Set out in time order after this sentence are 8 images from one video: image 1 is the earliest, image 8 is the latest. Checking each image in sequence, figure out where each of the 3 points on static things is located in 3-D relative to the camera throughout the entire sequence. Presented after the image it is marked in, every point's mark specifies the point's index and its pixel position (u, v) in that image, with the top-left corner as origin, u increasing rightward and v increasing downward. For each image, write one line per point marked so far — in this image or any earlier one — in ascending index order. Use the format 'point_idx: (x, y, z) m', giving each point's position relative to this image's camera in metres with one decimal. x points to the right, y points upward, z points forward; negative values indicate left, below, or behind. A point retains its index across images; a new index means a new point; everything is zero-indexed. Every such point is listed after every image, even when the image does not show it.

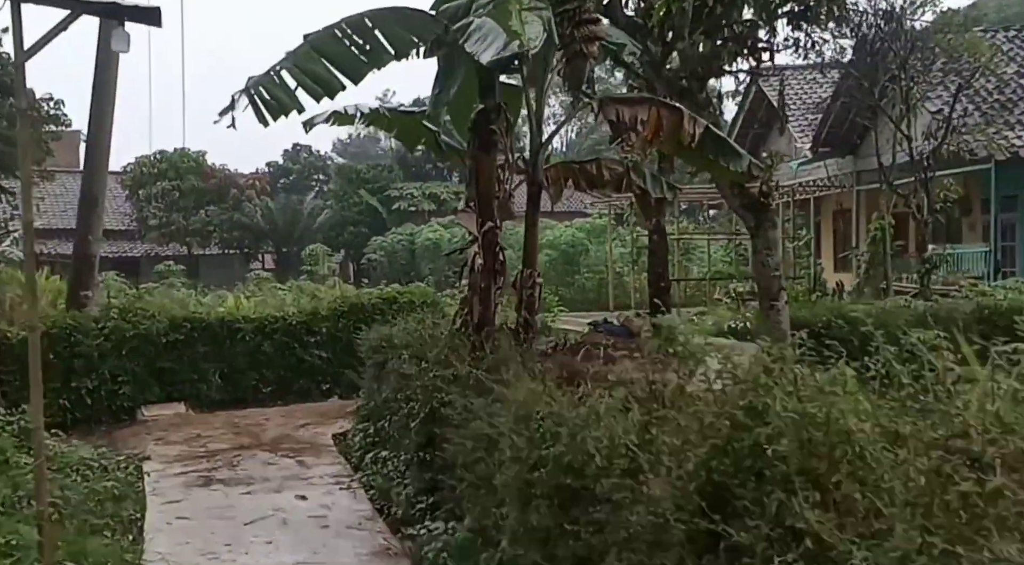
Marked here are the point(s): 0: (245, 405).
0: (-2.5, -1.2, +9.7) m
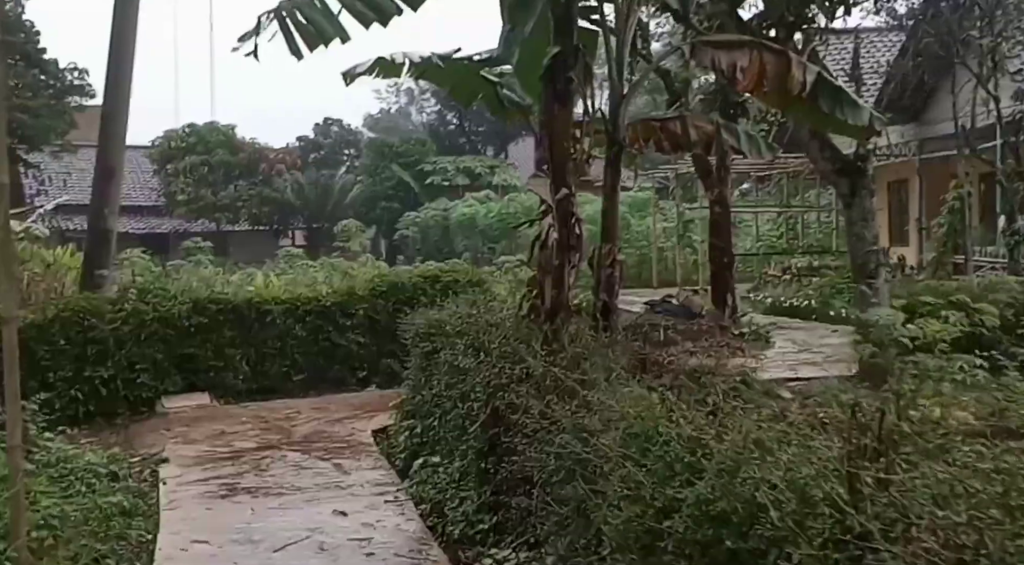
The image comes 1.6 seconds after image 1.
0: (-2.0, -1.0, +8.9) m
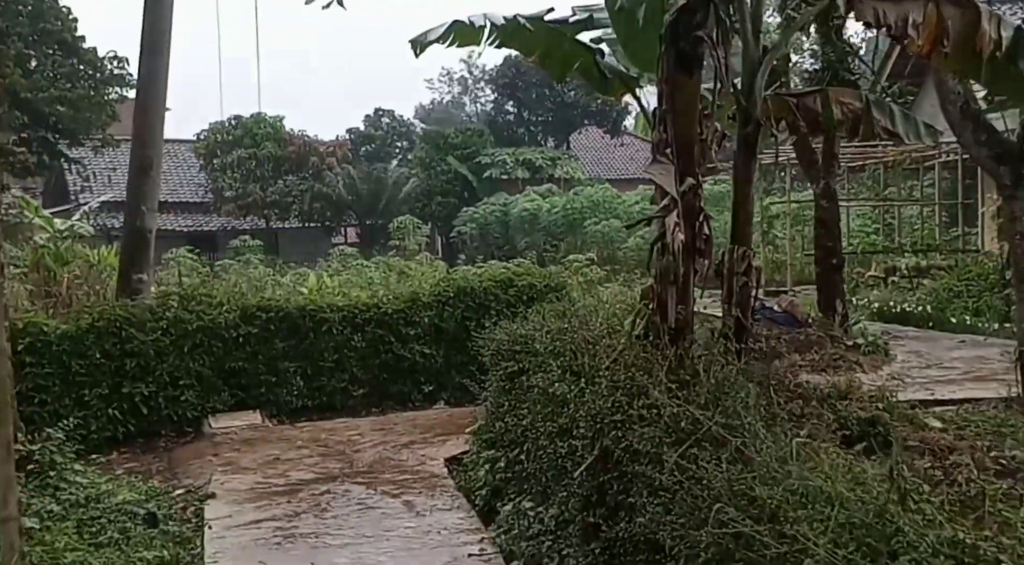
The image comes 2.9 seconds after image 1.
0: (-1.4, -1.0, +8.0) m
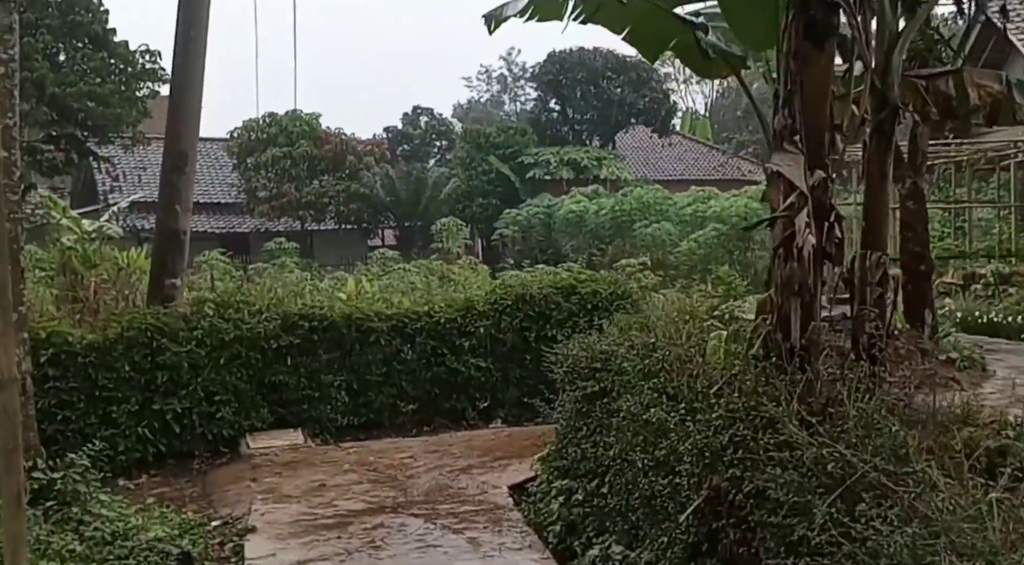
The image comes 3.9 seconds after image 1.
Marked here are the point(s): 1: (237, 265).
0: (-0.9, -1.1, +7.5) m
1: (-2.8, +0.2, +10.4) m
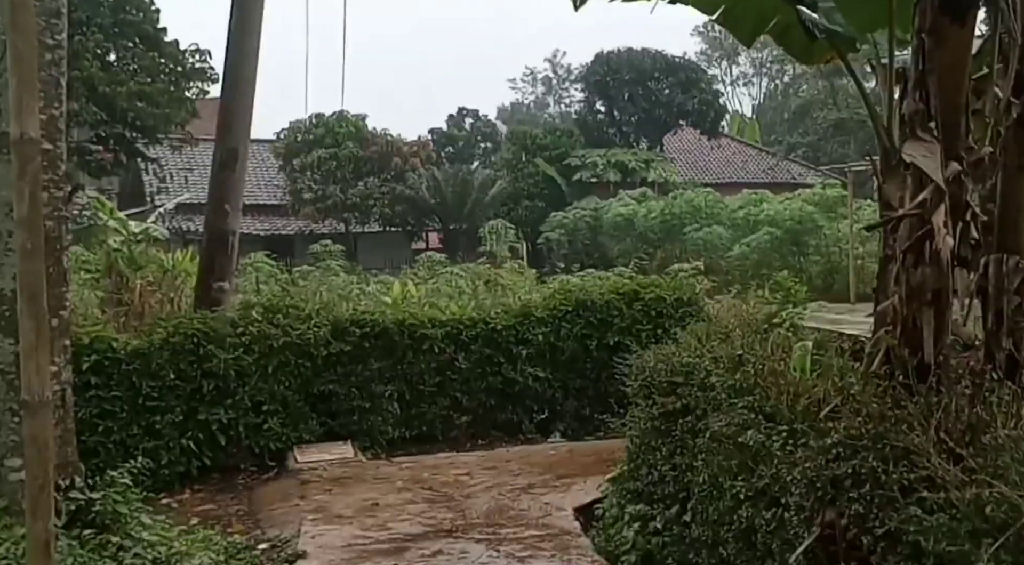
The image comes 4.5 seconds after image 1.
0: (-0.5, -1.1, +7.1) m
1: (-2.3, +0.1, +10.1) m
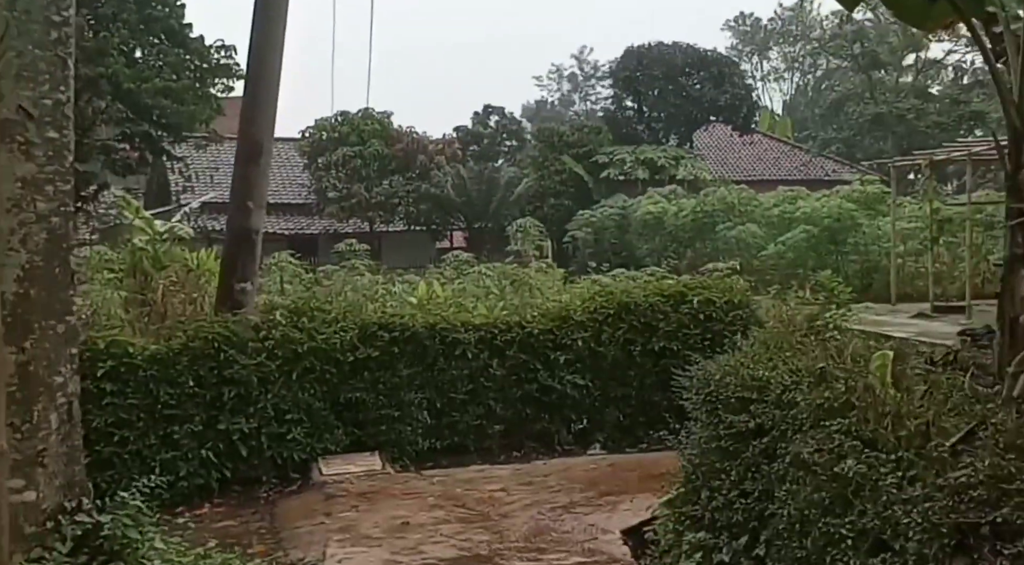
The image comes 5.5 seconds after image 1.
0: (-0.3, -1.1, +6.7) m
1: (-2.0, +0.1, +9.8) m
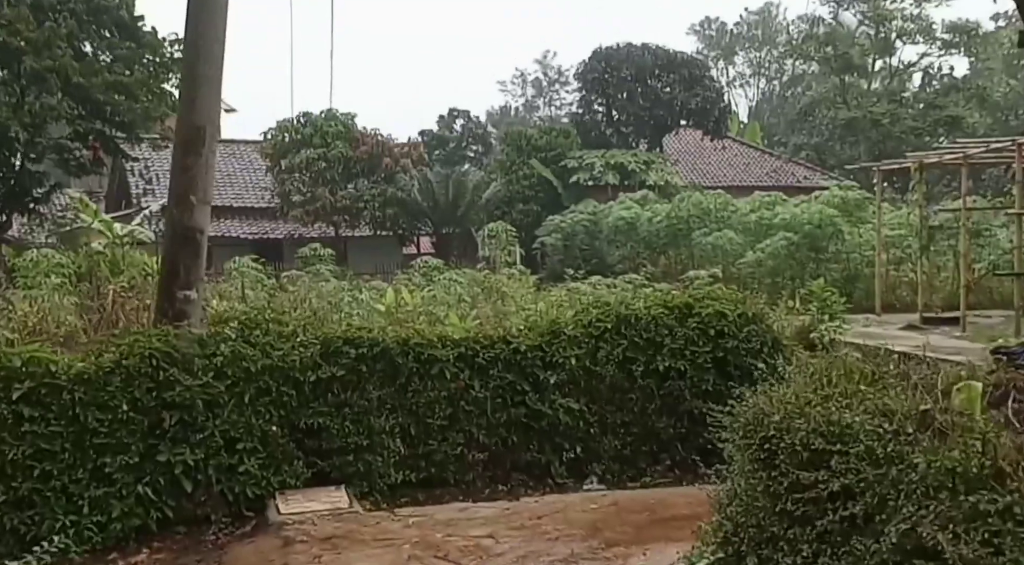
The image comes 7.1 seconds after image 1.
0: (-0.4, -1.2, +5.9) m
1: (-2.1, +0.1, +8.9) m
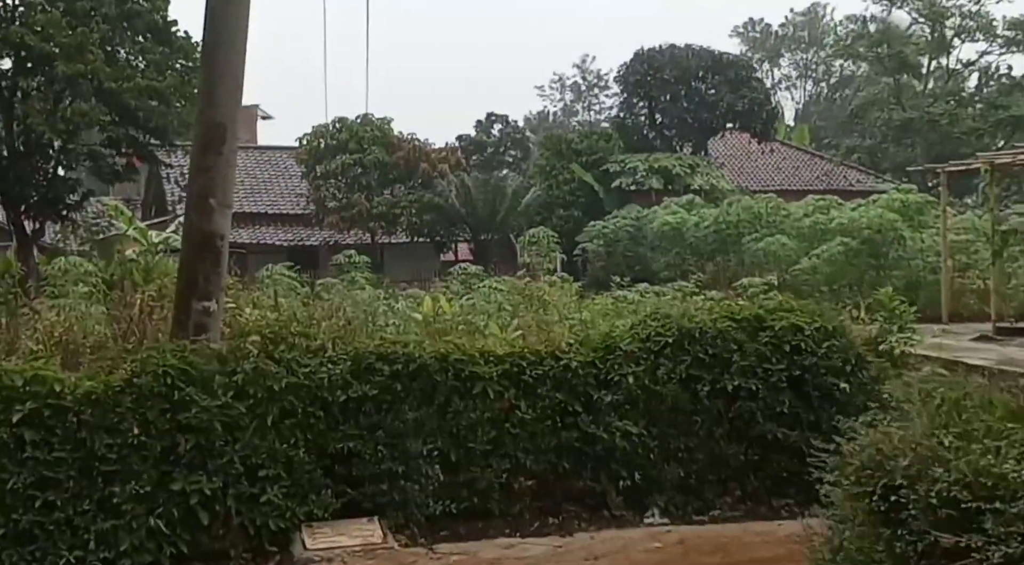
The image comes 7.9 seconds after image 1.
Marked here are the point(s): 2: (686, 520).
0: (-0.1, -1.2, +5.3) m
1: (-1.8, 0.0, +8.4) m
2: (+0.9, -1.2, +5.5) m
